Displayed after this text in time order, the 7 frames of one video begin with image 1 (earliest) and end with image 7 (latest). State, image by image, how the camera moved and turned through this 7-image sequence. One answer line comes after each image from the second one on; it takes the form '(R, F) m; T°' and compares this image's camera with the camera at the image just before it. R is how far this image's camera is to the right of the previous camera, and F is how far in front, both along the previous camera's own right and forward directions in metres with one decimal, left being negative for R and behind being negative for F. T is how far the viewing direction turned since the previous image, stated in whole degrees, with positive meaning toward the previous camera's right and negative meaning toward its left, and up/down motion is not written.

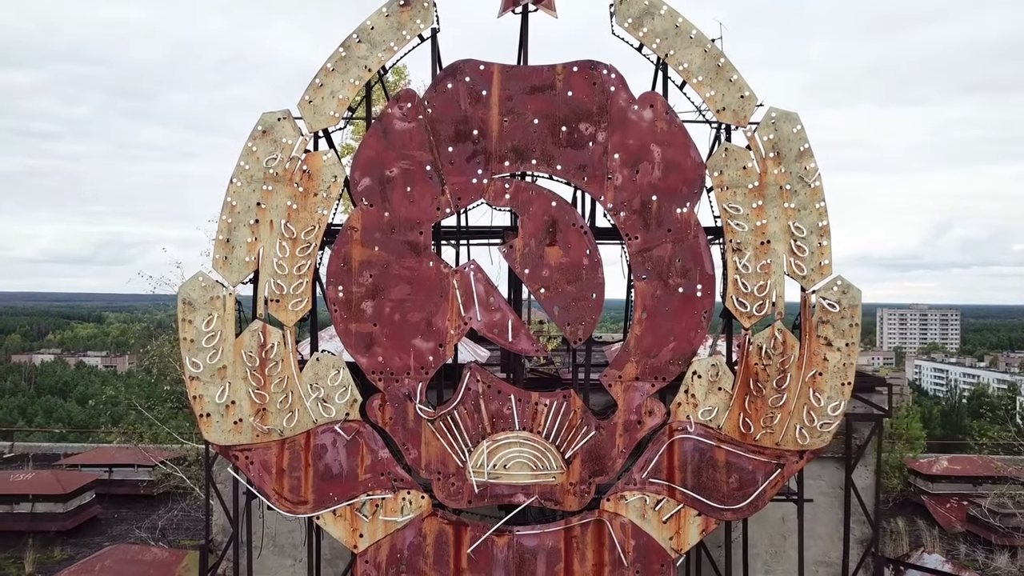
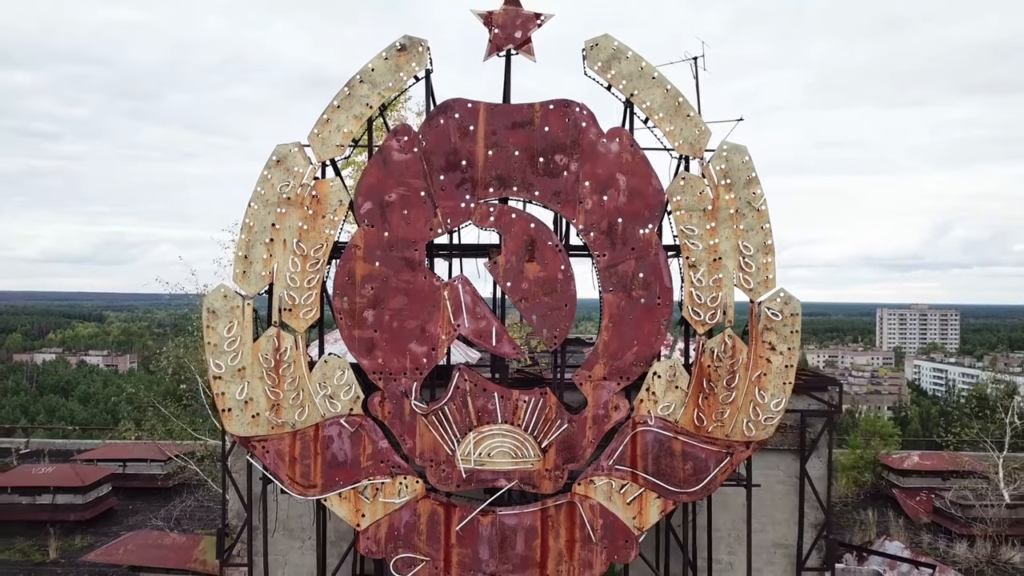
(+0.2, -0.7) m; 0°
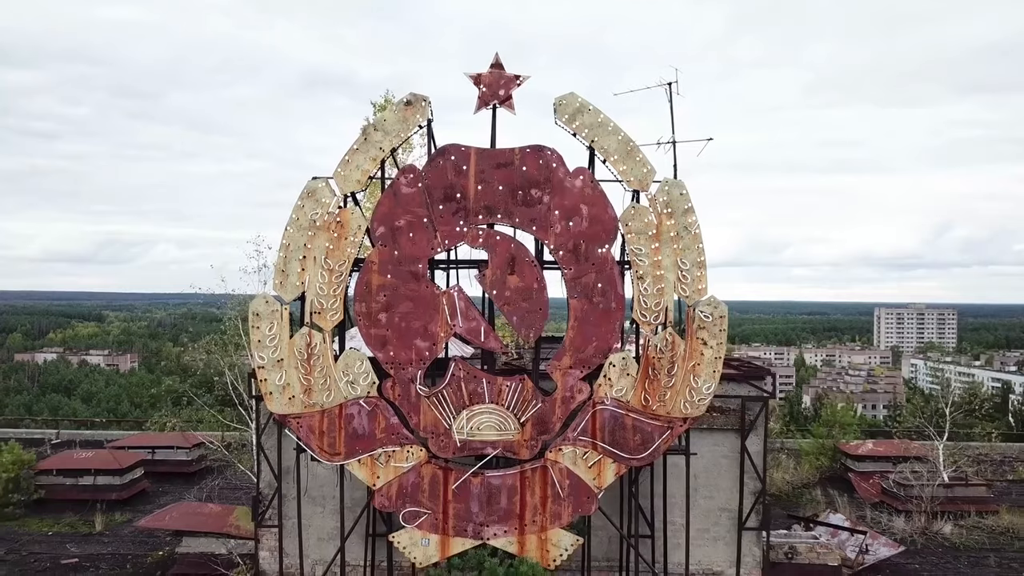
(+0.2, -1.5) m; 0°
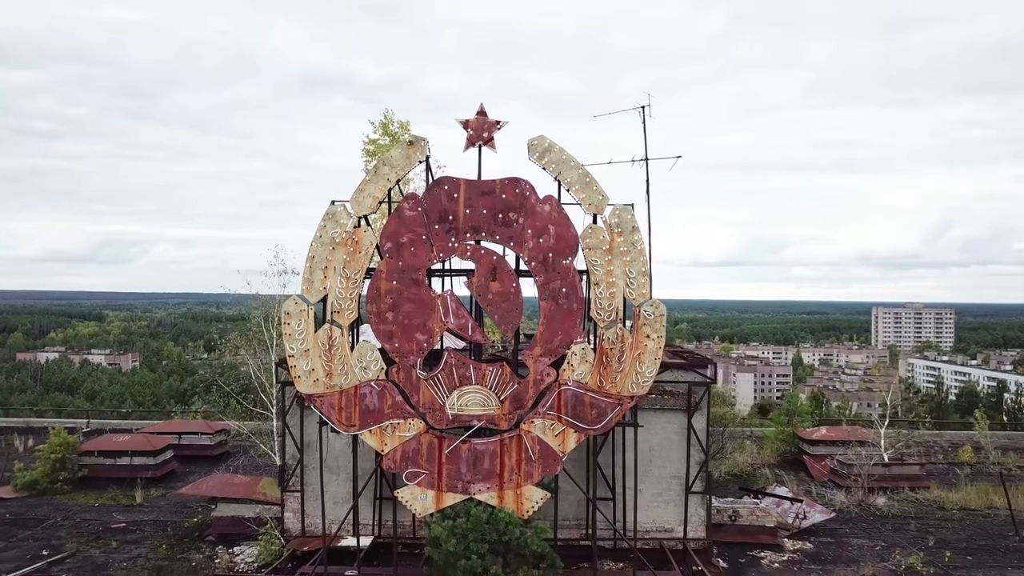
(+0.3, -1.8) m; 0°
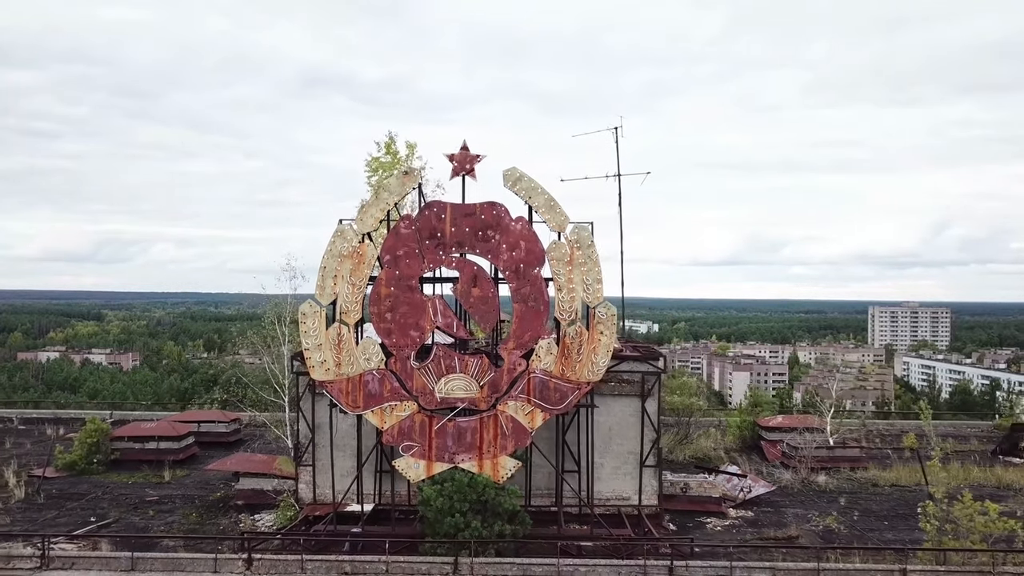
(+0.4, -1.9) m; 0°
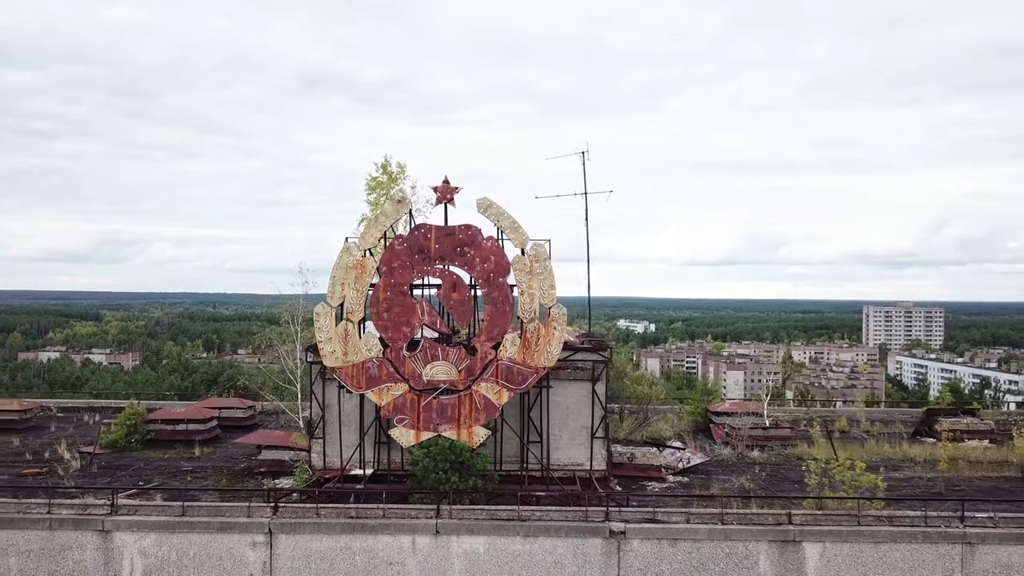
(+0.6, -2.9) m; 0°
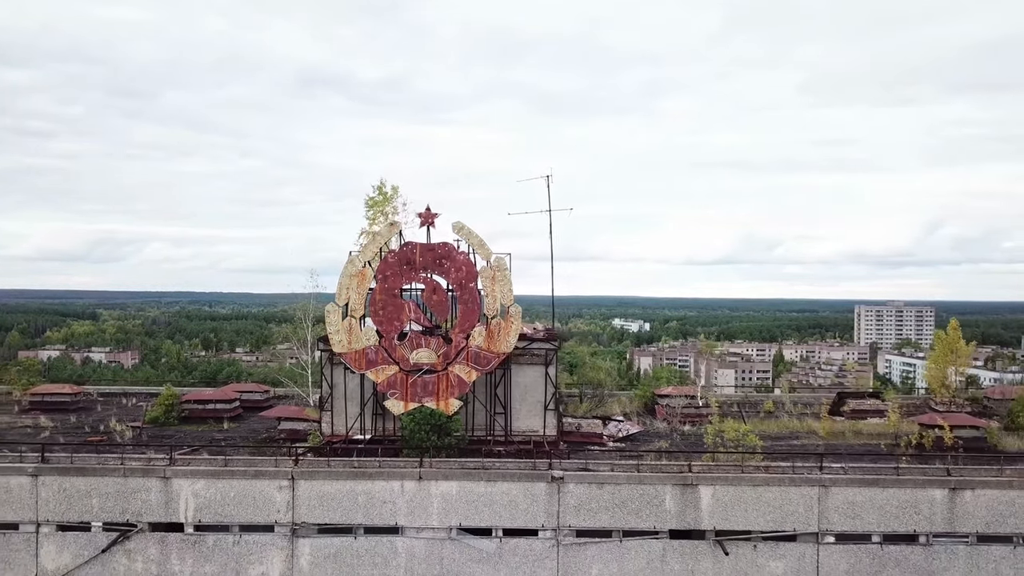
(+0.9, -4.1) m; 0°
